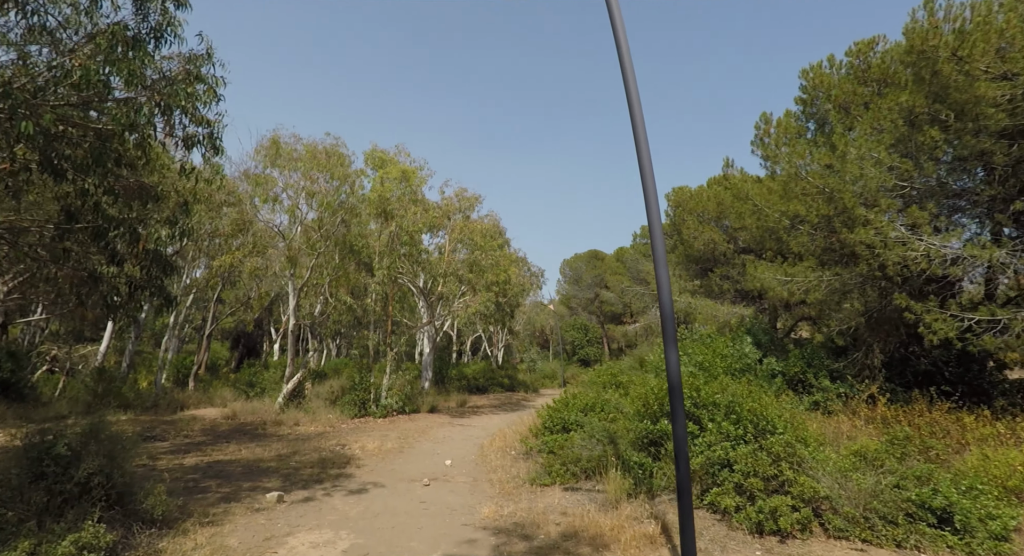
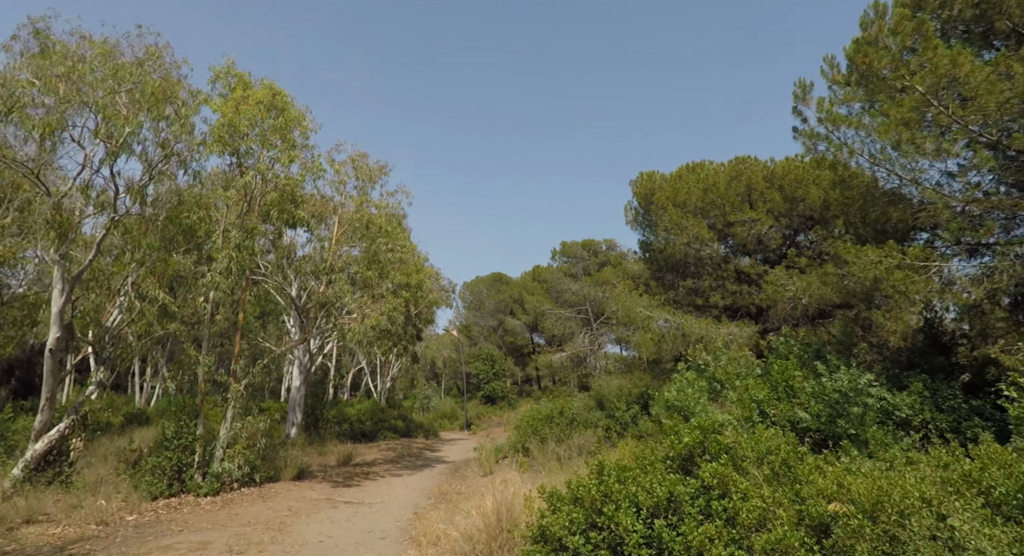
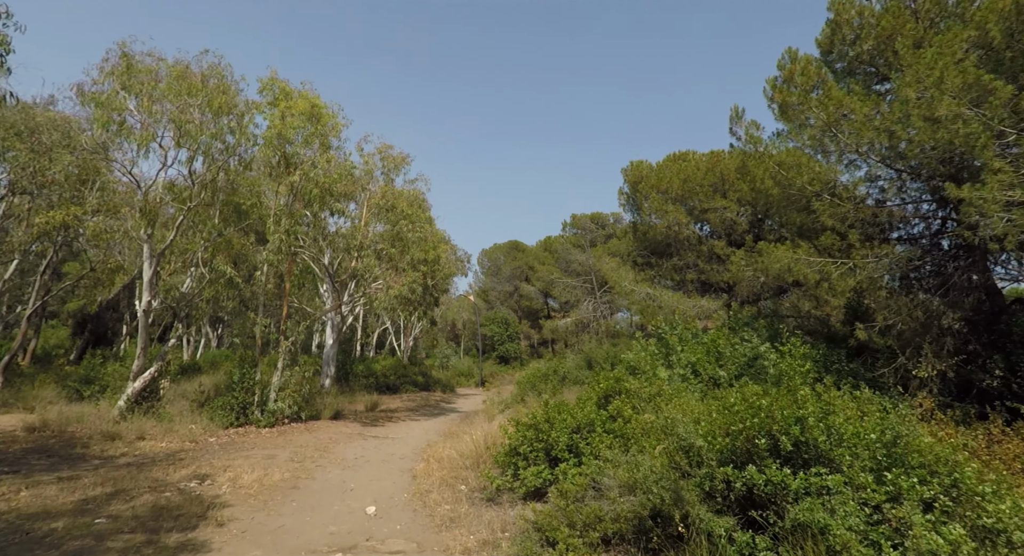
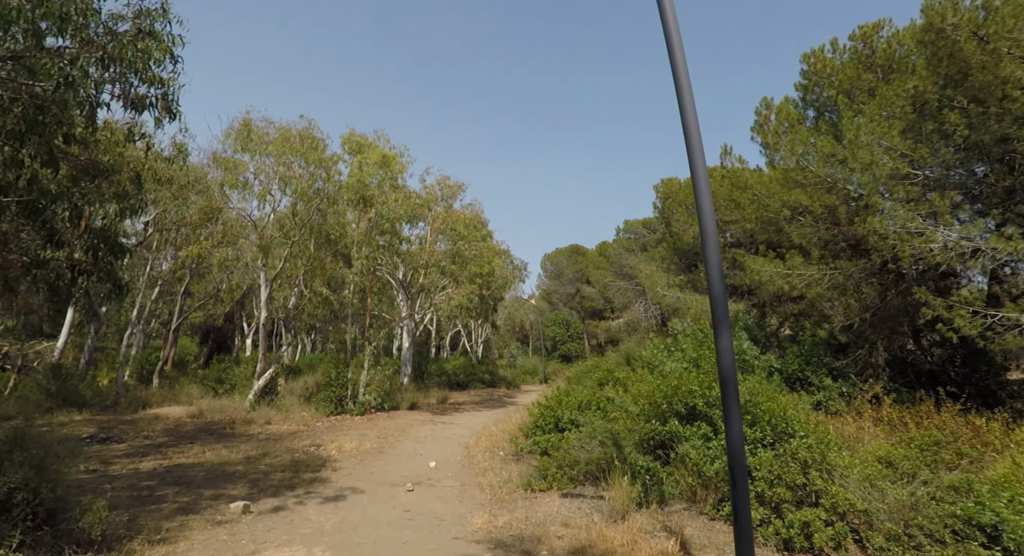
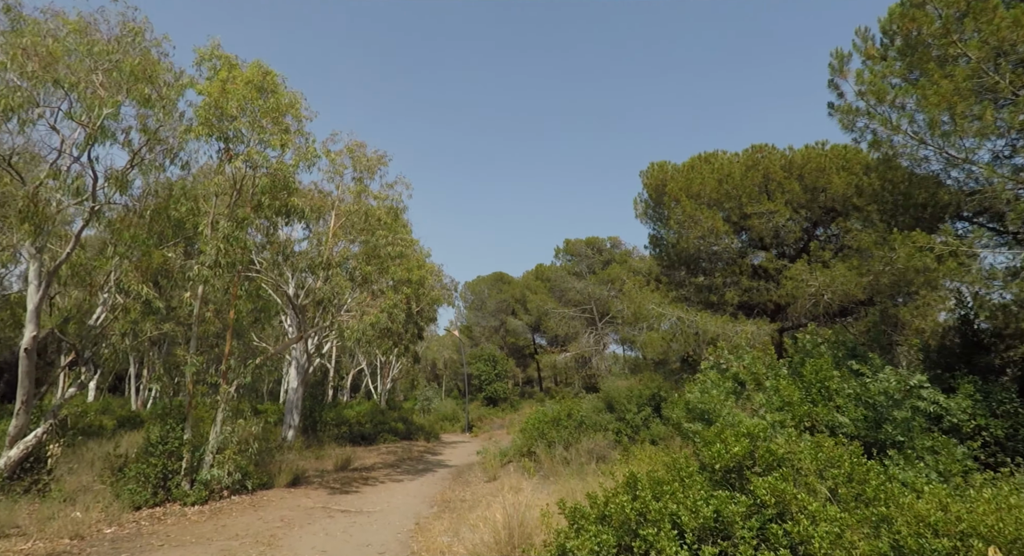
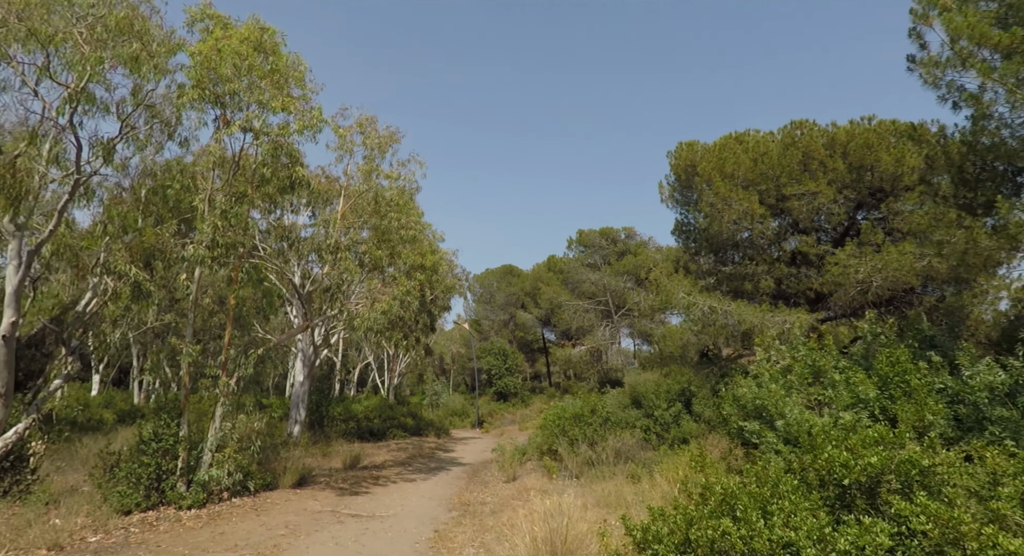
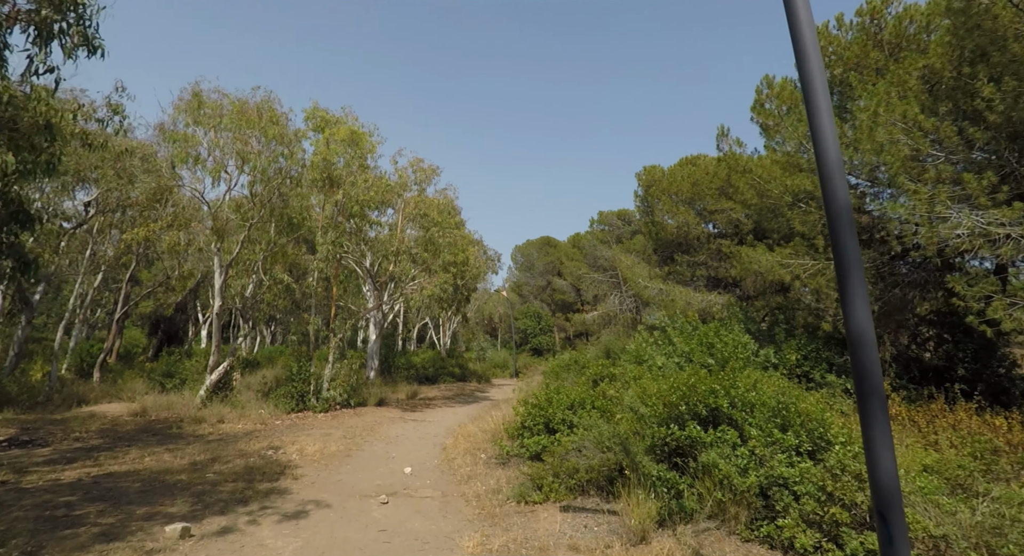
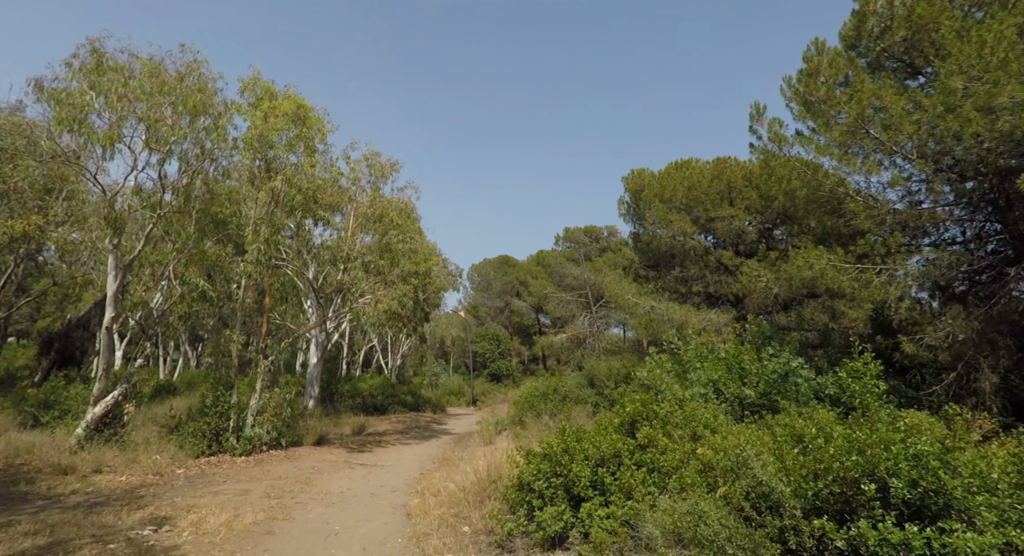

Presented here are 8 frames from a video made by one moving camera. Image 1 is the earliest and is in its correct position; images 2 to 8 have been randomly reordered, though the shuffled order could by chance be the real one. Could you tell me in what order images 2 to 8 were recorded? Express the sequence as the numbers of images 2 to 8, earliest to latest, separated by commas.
4, 7, 3, 8, 2, 5, 6
